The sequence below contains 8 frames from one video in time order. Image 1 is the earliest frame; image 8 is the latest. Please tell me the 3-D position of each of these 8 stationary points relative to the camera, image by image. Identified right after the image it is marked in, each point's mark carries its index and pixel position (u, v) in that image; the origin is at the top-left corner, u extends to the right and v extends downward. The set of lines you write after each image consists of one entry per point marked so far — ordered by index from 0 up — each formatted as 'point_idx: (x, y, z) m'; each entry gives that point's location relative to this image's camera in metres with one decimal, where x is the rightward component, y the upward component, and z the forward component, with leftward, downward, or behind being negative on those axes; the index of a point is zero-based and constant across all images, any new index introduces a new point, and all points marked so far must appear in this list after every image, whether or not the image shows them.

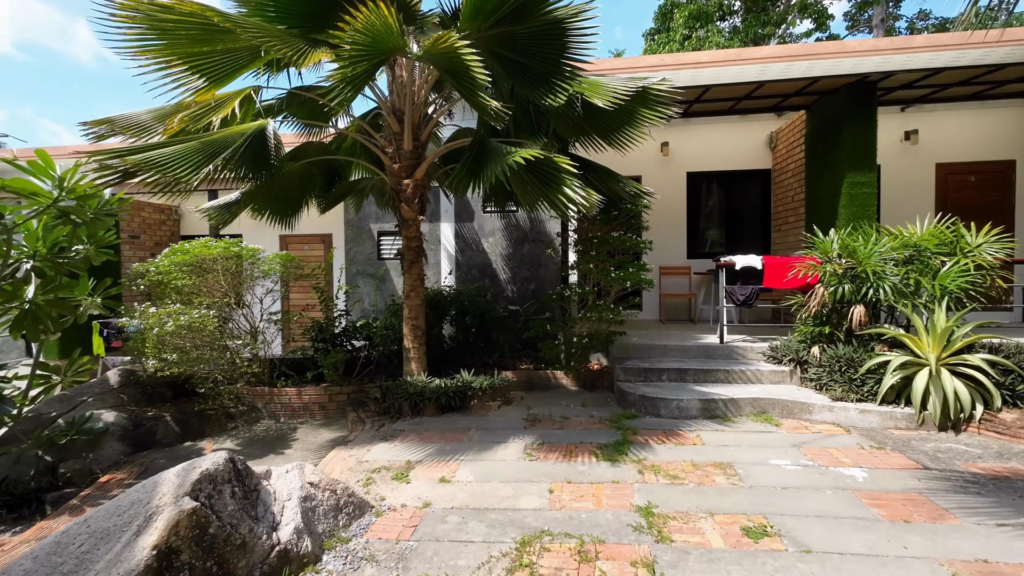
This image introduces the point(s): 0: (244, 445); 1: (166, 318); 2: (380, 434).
0: (-2.7, -1.6, +4.9) m
1: (-3.6, -0.3, +5.0) m
2: (-1.2, -1.4, +4.5) m
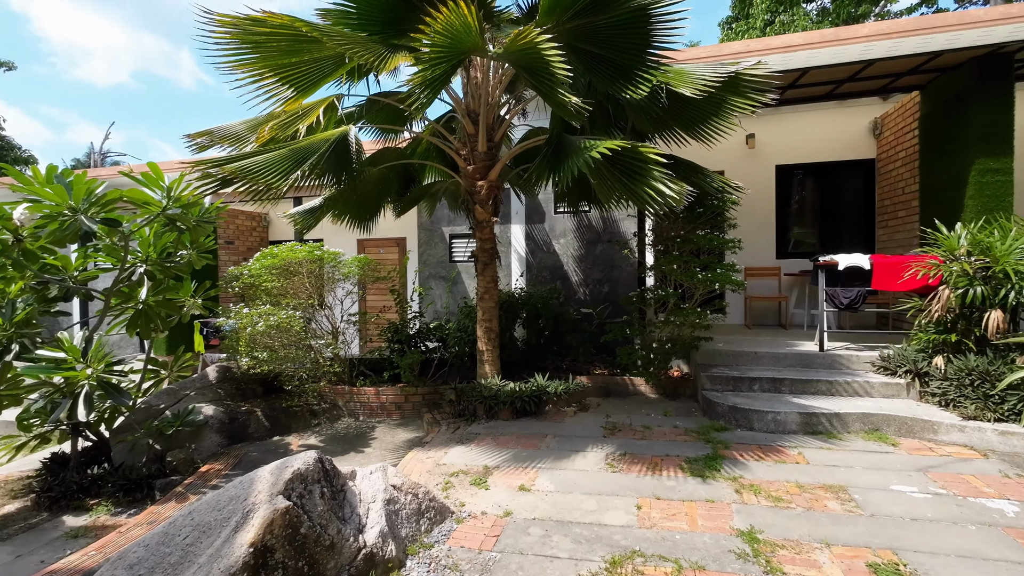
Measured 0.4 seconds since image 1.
0: (-1.9, -1.6, +5.1) m
1: (-2.8, -0.3, +5.3) m
2: (-0.5, -1.4, +4.5) m
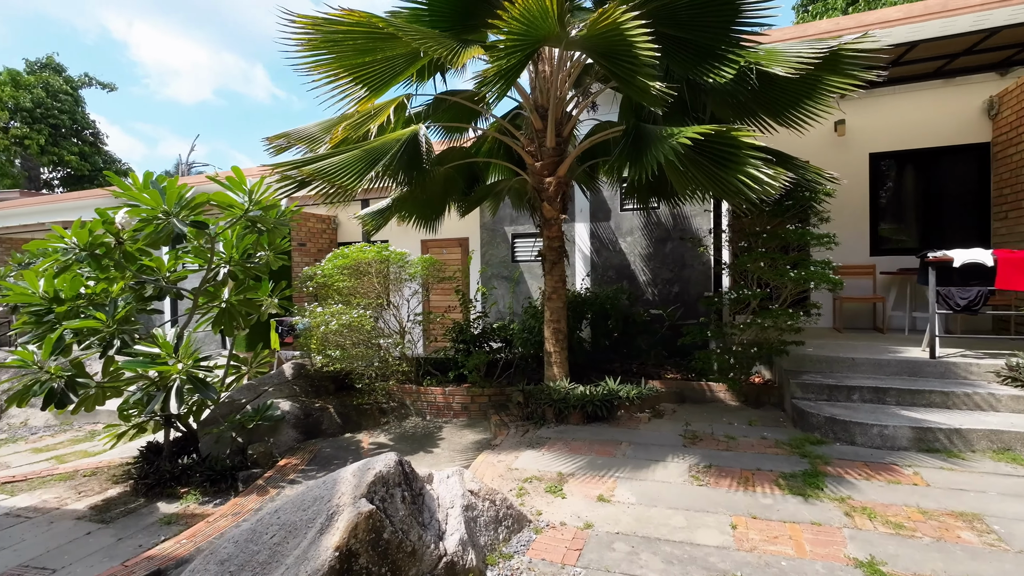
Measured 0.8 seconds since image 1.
0: (-1.2, -1.6, +5.1) m
1: (-2.0, -0.3, +5.4) m
2: (+0.1, -1.4, +4.4) m
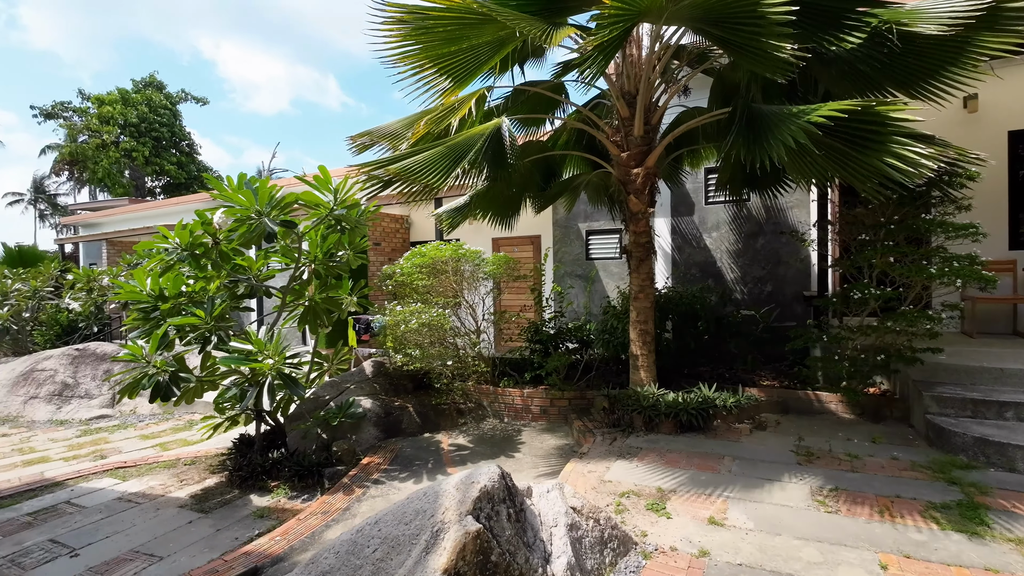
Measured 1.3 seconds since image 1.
0: (-0.4, -1.6, +5.0) m
1: (-1.1, -0.3, +5.4) m
2: (+0.9, -1.4, +4.1) m
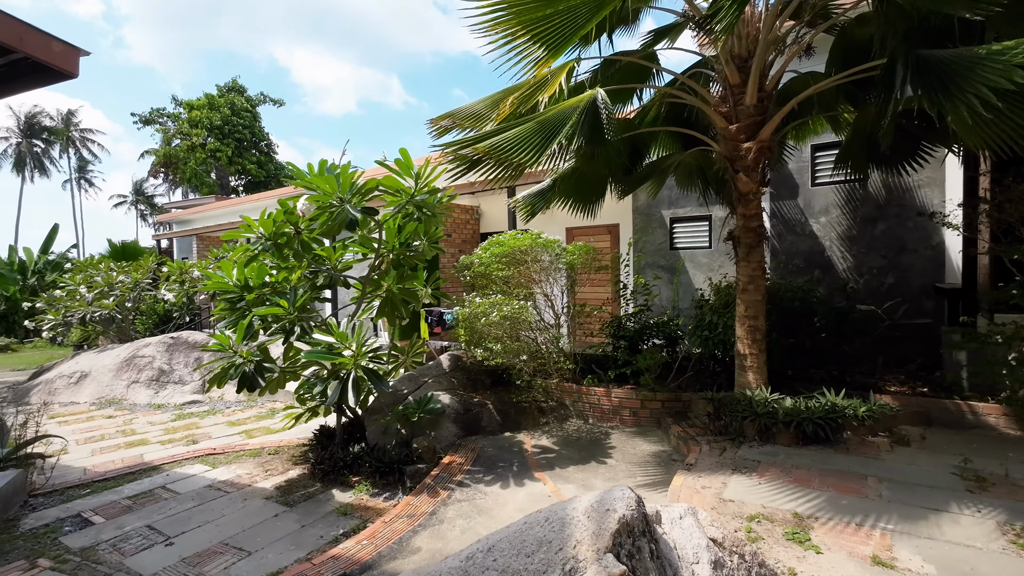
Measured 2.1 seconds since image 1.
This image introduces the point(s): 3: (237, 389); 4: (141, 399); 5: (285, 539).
0: (+0.5, -1.5, +4.7) m
1: (-0.3, -0.2, +5.1) m
2: (+1.6, -1.3, +3.6) m
3: (-2.5, -0.9, +4.3) m
4: (-6.6, -2.0, +8.6) m
5: (-1.6, -1.8, +3.5) m
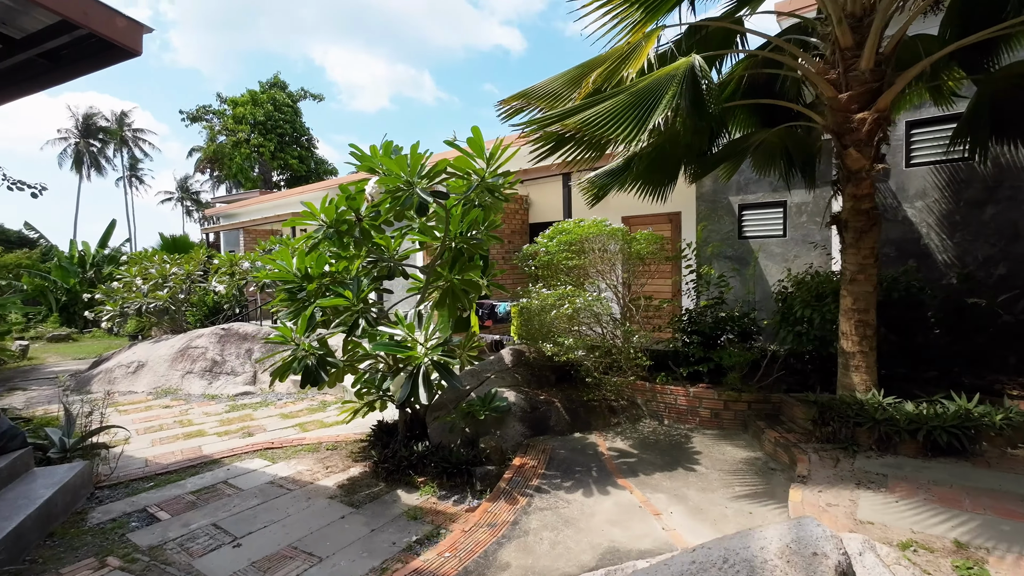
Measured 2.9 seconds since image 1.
0: (+1.1, -1.4, +4.3) m
1: (+0.4, -0.1, +4.8) m
2: (+2.2, -1.2, +3.2) m
3: (-1.8, -0.8, +4.1) m
4: (-5.6, -1.8, +8.7) m
5: (-1.1, -1.7, +3.3) m
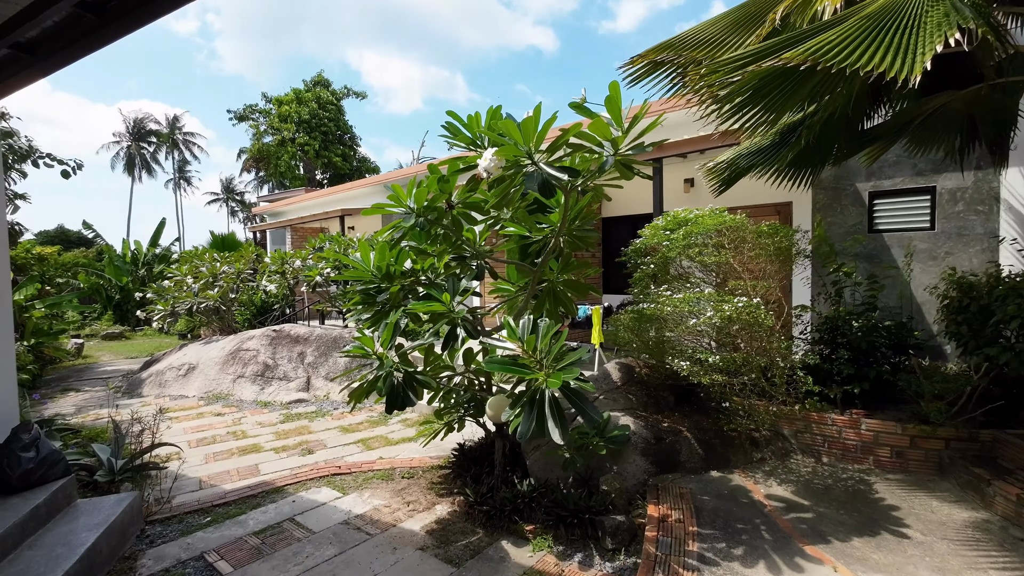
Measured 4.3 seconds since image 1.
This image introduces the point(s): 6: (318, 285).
0: (+2.0, -1.4, +3.4) m
1: (+1.4, -0.1, +3.9) m
2: (+3.0, -1.2, +2.2) m
3: (-0.9, -0.8, +3.4) m
4: (-4.4, -1.8, +8.2) m
5: (-0.2, -1.8, +2.5) m
6: (-4.0, +0.1, +10.1) m
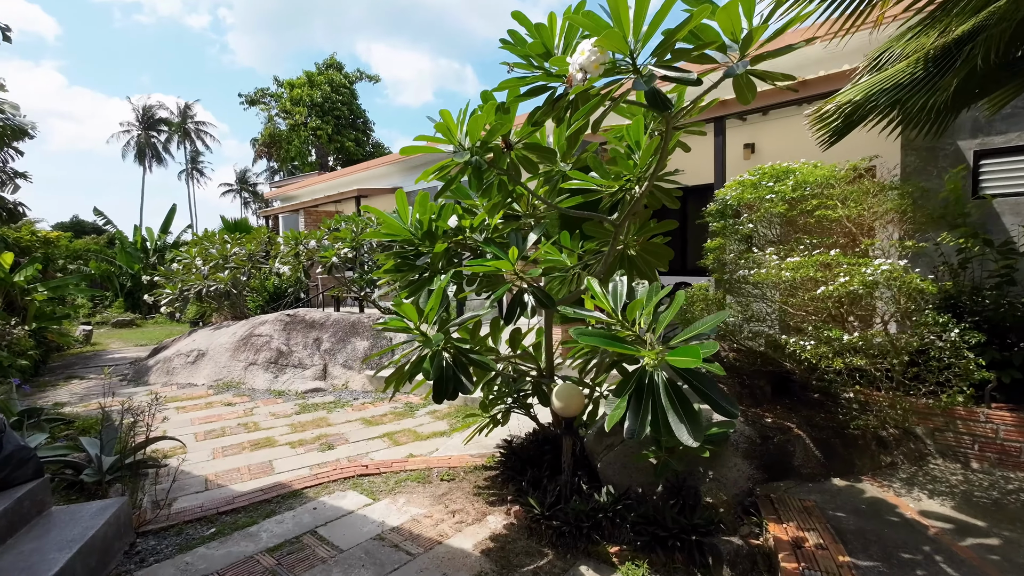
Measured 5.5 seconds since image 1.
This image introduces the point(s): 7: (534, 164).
0: (+2.5, -1.2, +2.6) m
1: (+1.8, +0.1, +3.1) m
2: (+3.4, -1.0, +1.4) m
3: (-0.5, -0.6, +2.7) m
4: (-3.9, -1.5, +7.5) m
5: (+0.2, -1.5, +1.8) m
6: (-3.5, +0.4, +9.4) m
7: (+0.1, +0.8, +3.1) m
